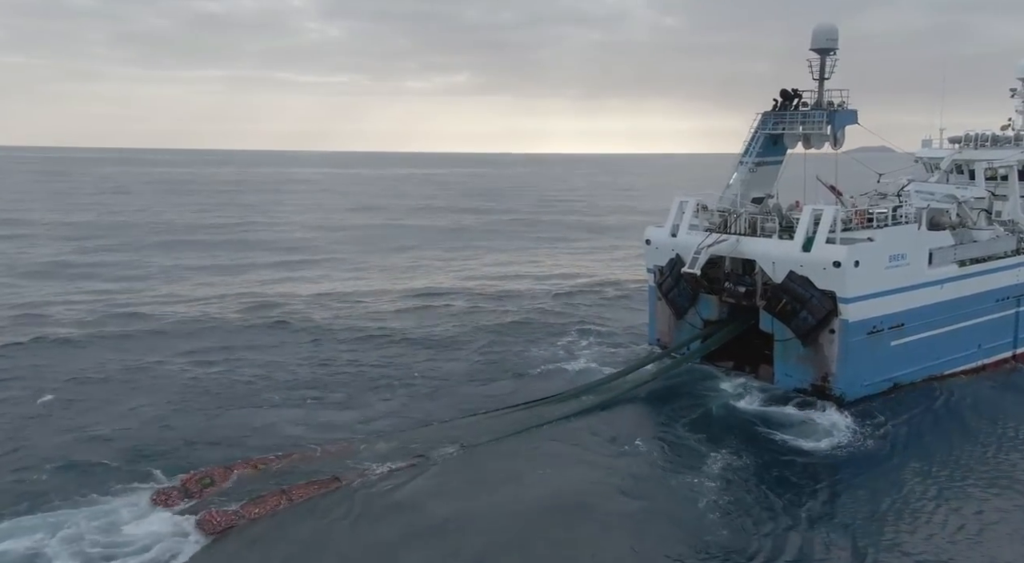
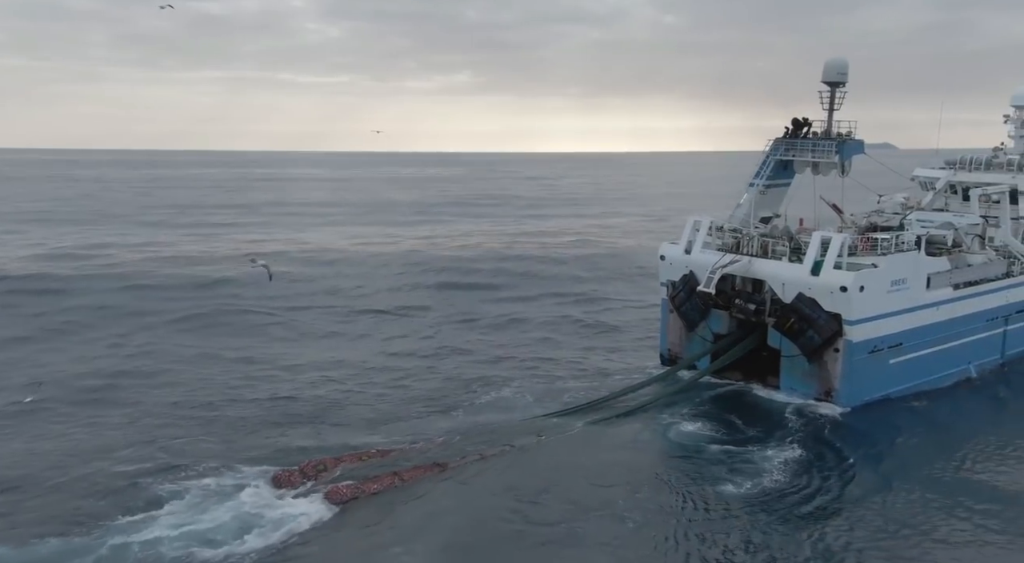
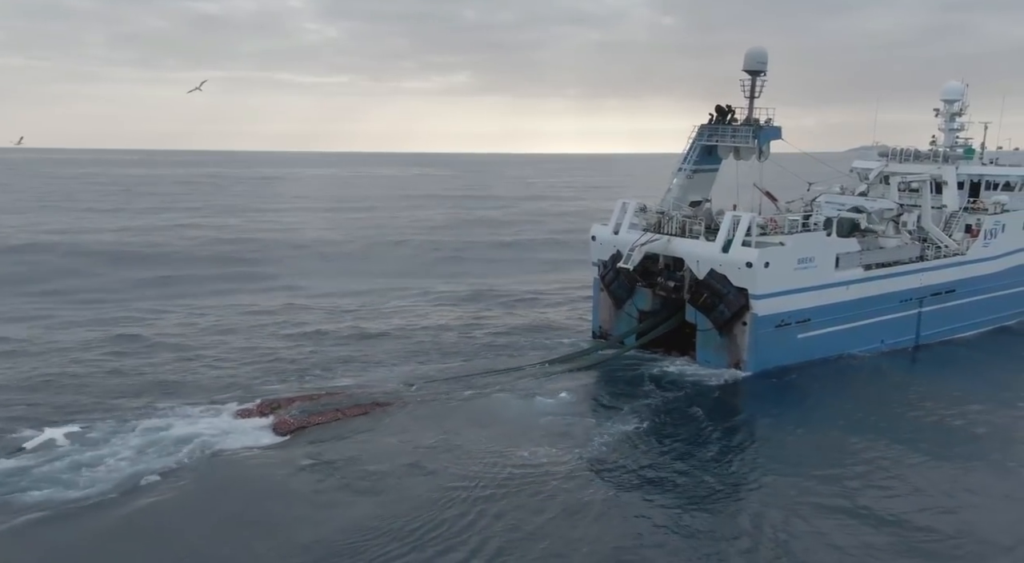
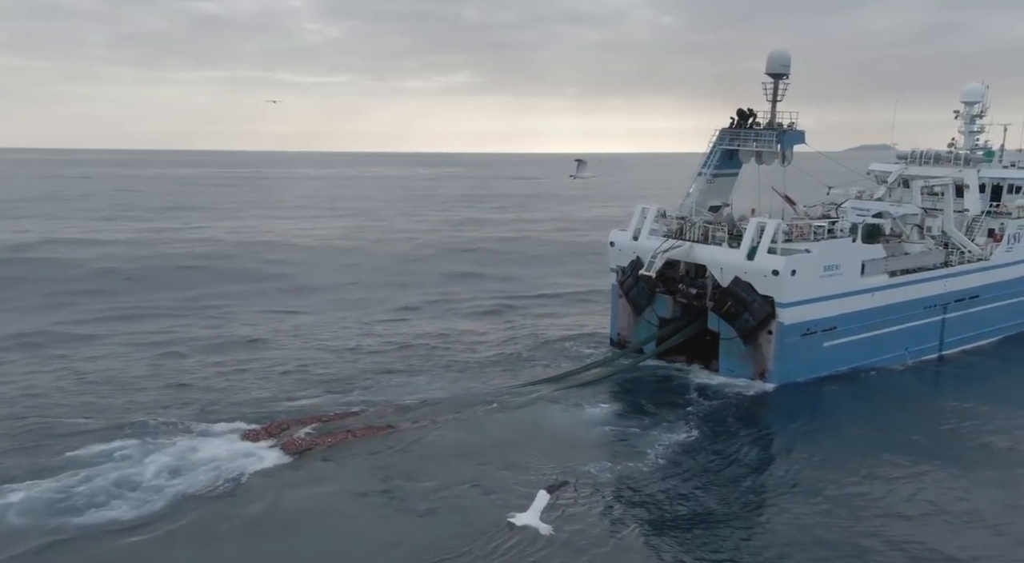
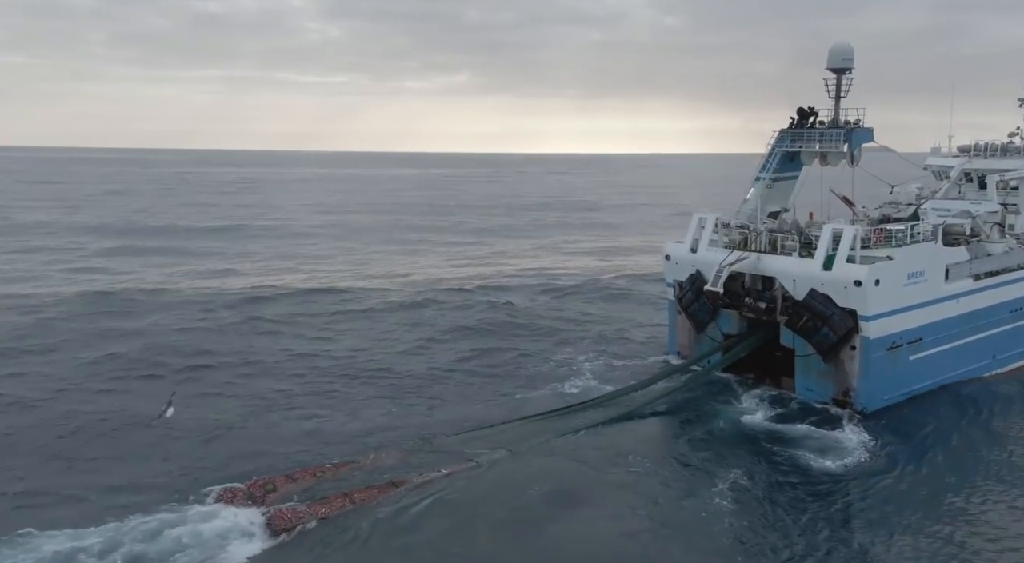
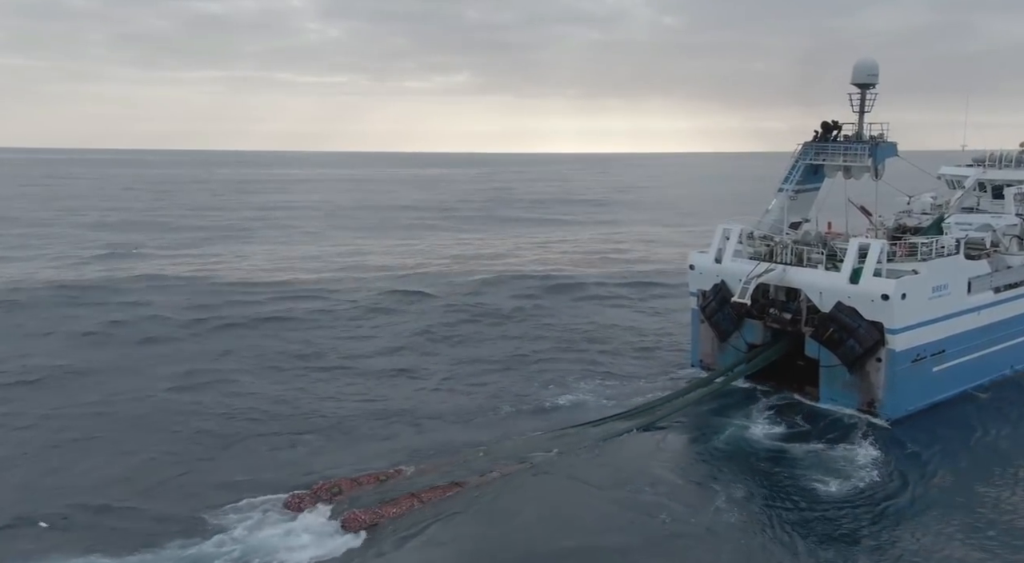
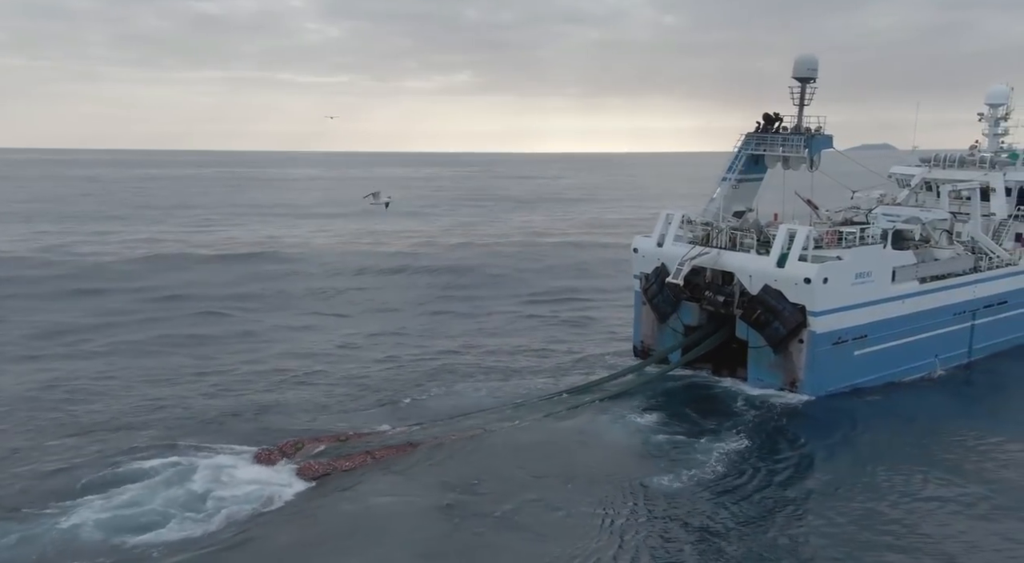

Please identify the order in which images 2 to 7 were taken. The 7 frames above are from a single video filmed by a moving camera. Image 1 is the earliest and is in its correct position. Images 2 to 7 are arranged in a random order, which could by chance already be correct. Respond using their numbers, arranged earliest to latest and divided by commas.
5, 6, 2, 7, 4, 3
